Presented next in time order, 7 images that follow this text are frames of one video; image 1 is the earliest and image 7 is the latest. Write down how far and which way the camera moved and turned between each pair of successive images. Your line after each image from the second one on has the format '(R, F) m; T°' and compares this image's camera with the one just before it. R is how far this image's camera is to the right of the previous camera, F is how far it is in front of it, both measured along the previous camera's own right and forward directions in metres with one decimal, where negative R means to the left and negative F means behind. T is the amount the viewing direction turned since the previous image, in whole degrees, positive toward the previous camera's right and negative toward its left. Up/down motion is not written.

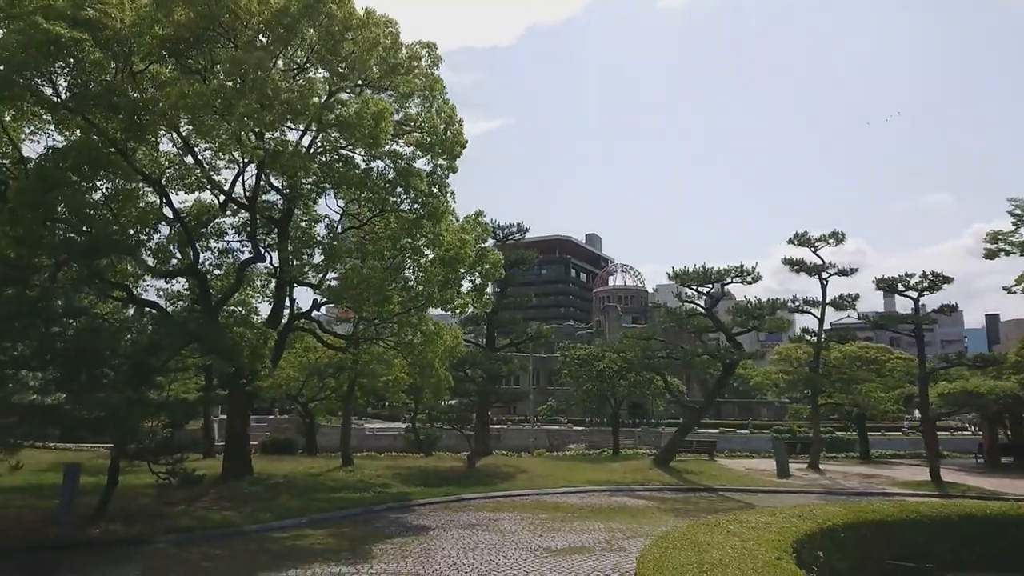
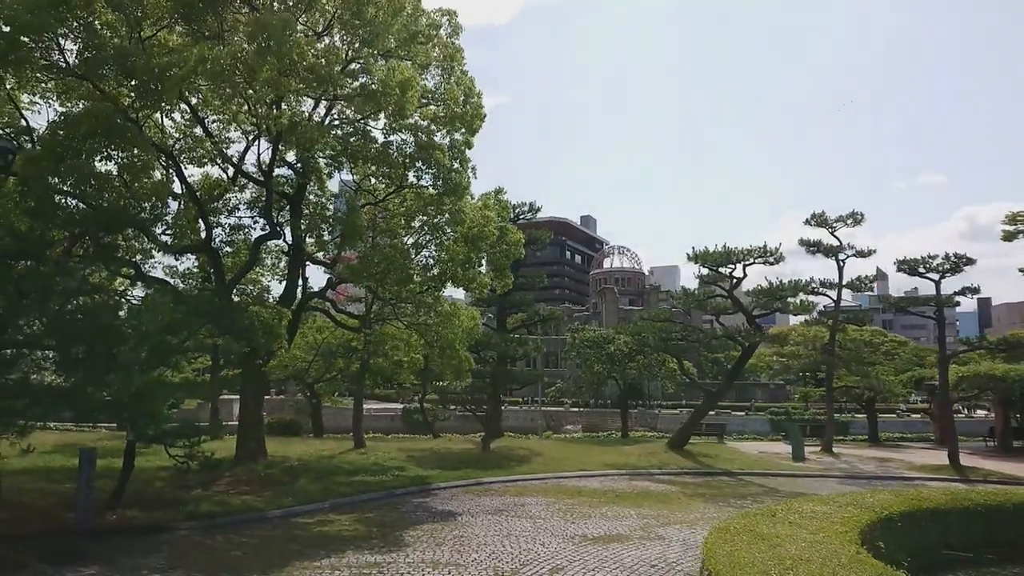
(-0.6, +0.5) m; 0°
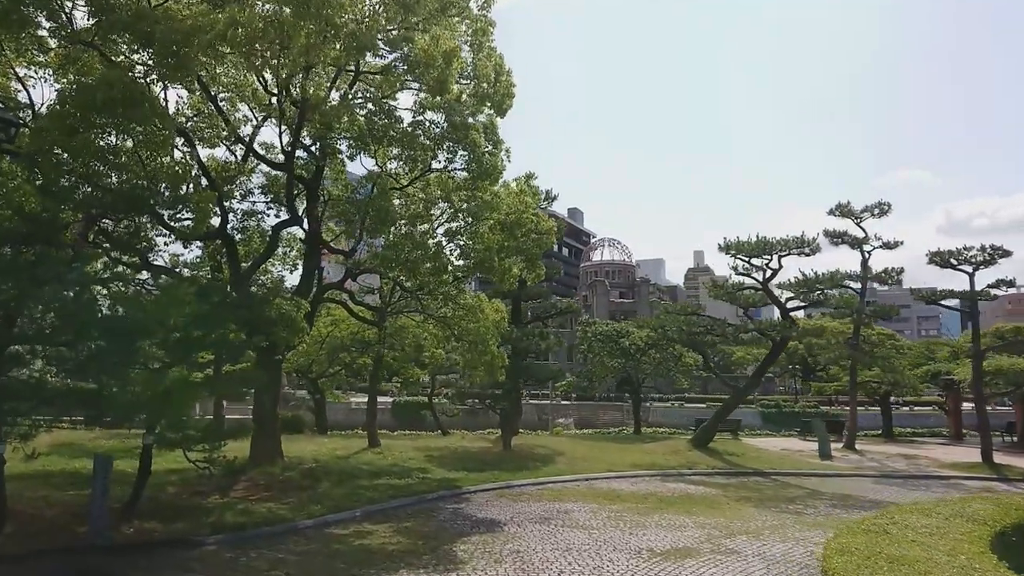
(-1.0, +1.0) m; +1°
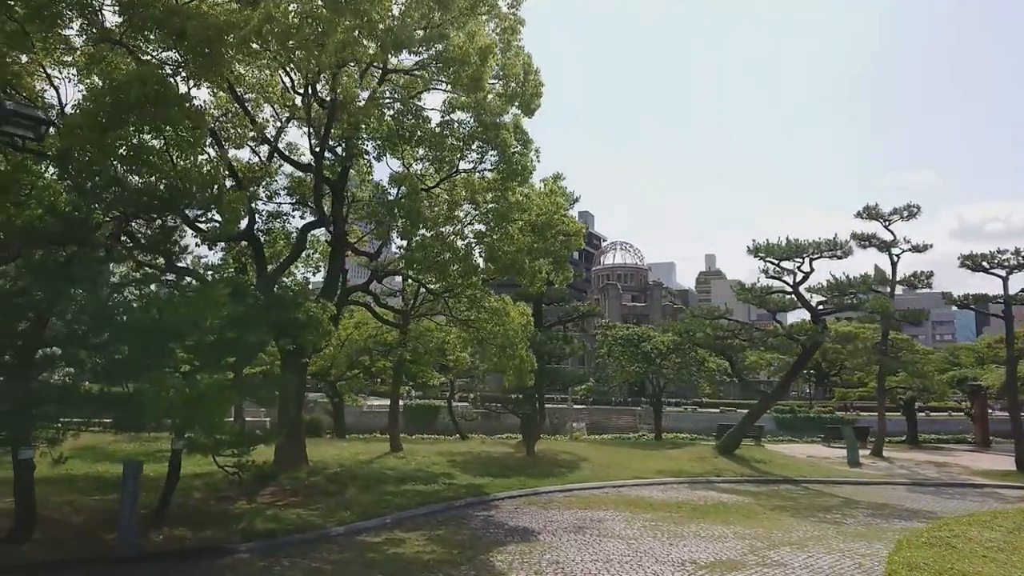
(-0.4, +0.3) m; -1°
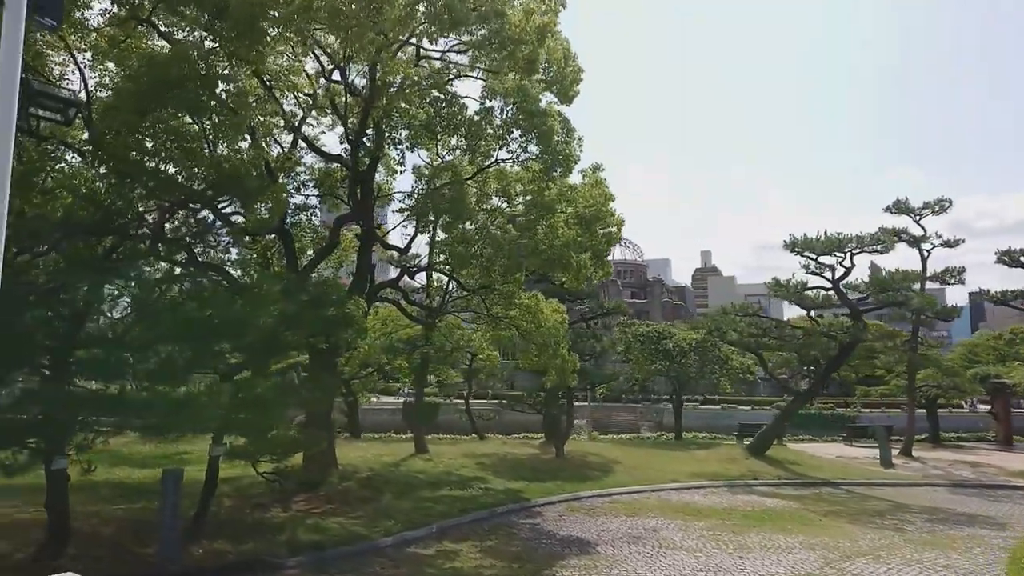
(-0.8, +0.6) m; 0°
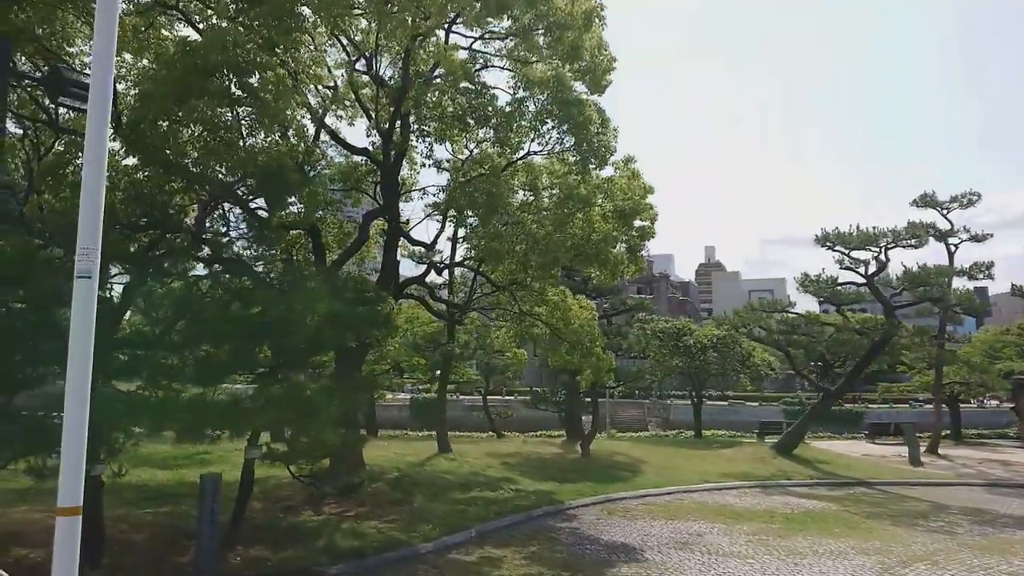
(-0.5, +0.4) m; 0°
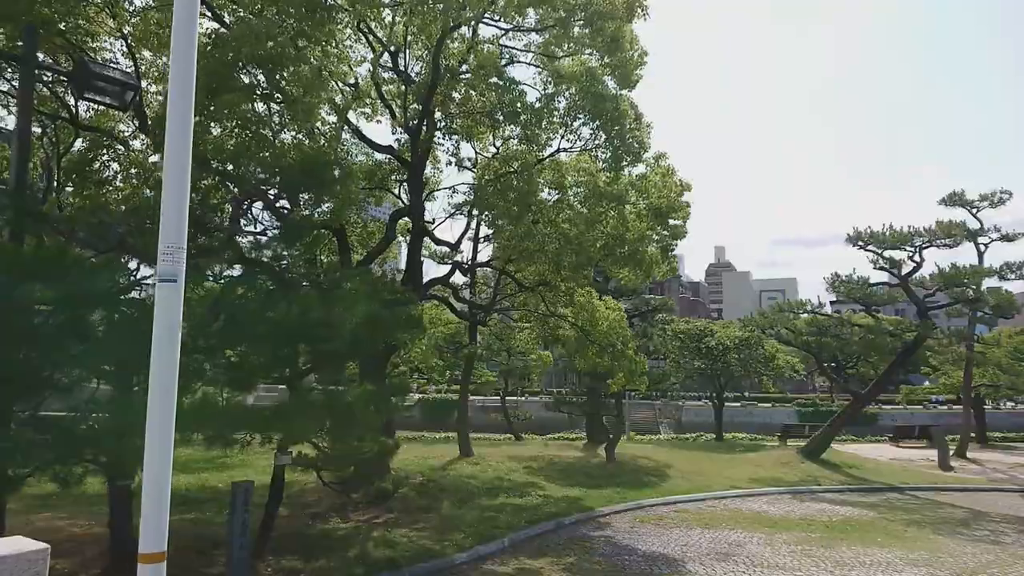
(-0.3, +0.3) m; -1°
